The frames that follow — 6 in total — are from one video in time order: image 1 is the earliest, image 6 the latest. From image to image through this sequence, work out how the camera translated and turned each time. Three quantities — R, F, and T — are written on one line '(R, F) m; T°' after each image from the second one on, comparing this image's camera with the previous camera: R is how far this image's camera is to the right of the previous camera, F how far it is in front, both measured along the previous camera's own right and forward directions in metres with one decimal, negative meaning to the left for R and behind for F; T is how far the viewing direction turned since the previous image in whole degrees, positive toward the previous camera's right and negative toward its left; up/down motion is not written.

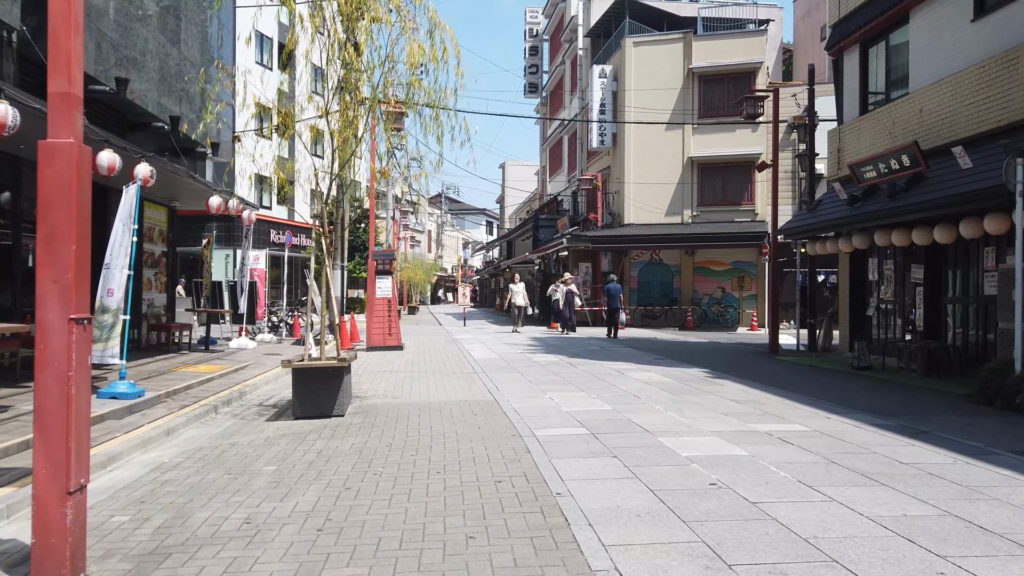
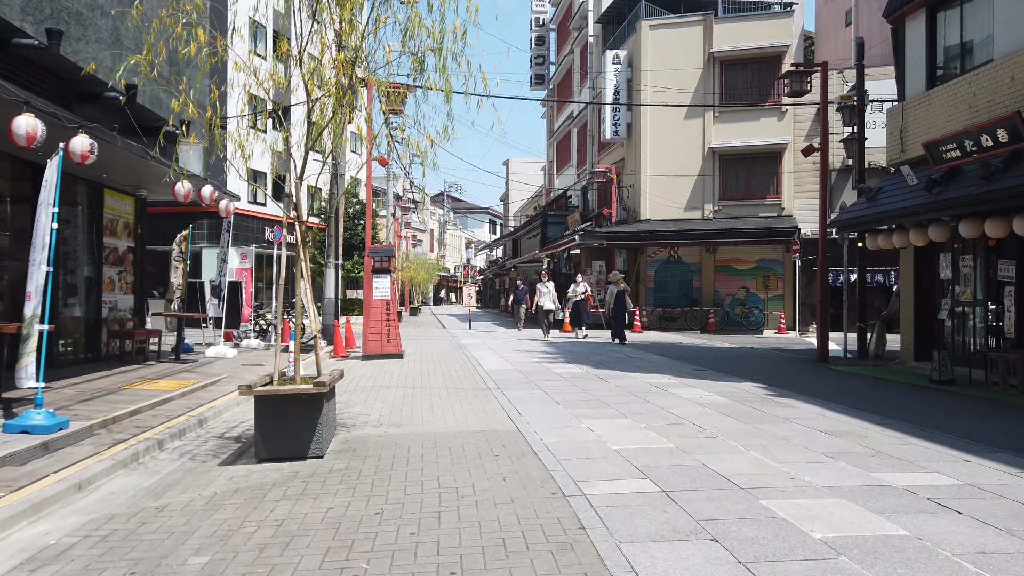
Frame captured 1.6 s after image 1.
(-0.3, +1.9) m; 0°
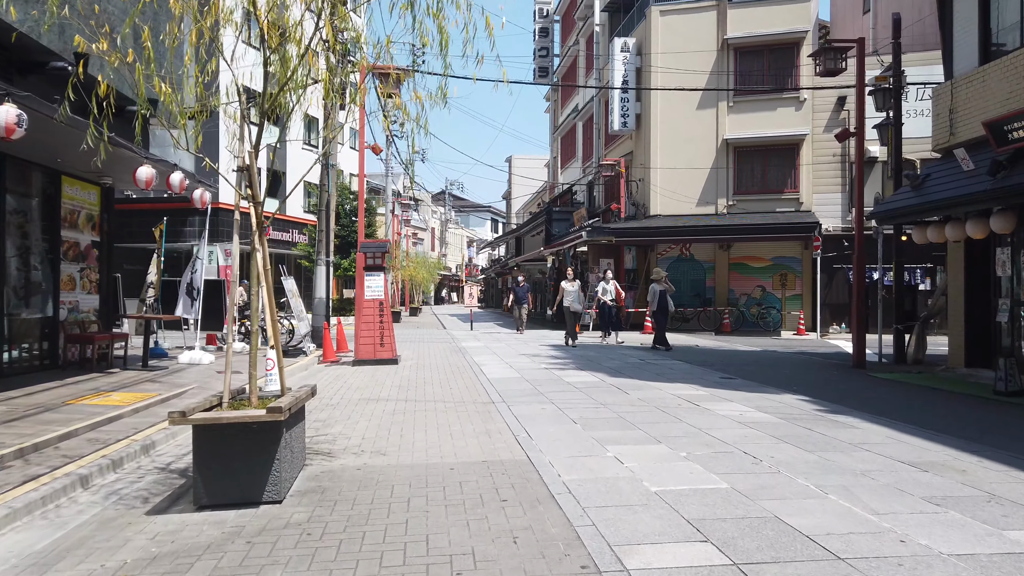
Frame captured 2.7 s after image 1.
(-0.1, +1.3) m; 0°
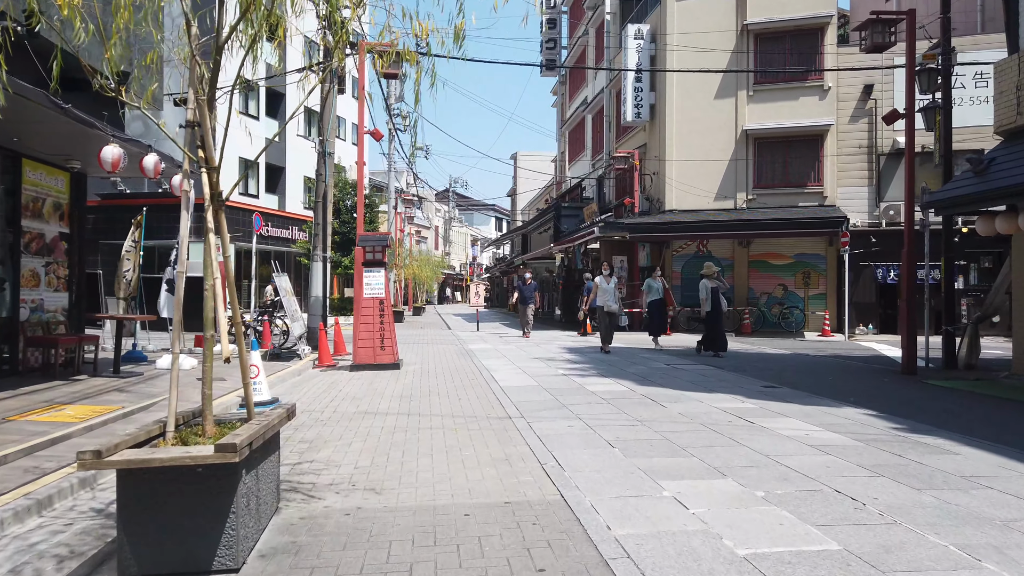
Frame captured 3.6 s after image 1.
(-0.2, +1.3) m; 0°
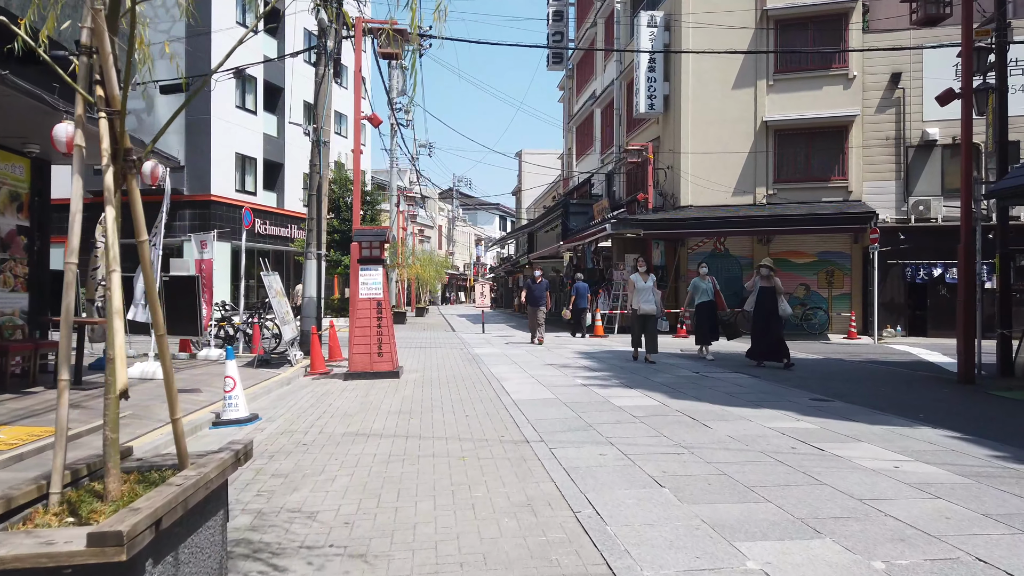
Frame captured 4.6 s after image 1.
(-0.1, +1.2) m; 0°
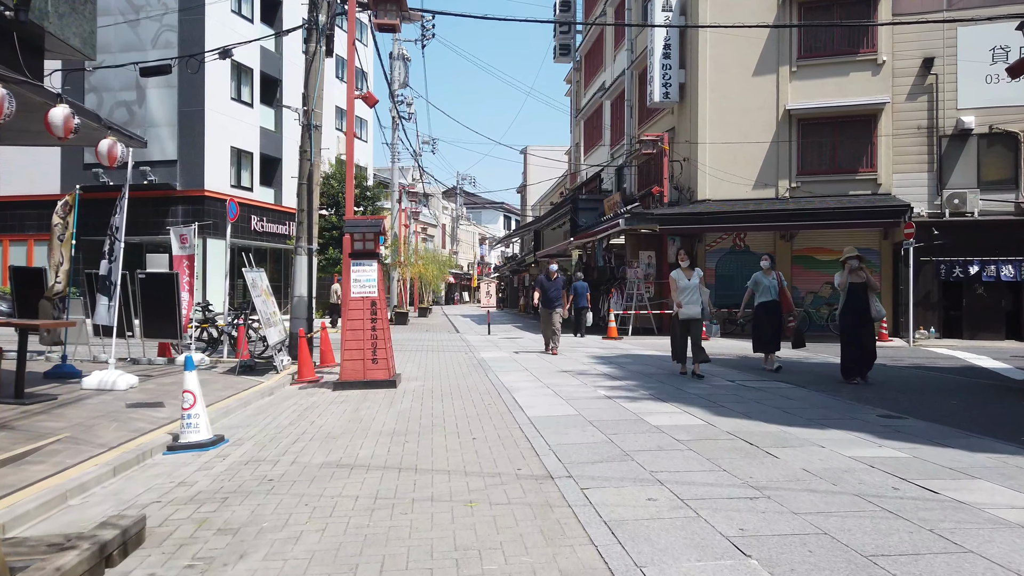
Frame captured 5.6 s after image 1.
(-0.1, +1.3) m; 0°
